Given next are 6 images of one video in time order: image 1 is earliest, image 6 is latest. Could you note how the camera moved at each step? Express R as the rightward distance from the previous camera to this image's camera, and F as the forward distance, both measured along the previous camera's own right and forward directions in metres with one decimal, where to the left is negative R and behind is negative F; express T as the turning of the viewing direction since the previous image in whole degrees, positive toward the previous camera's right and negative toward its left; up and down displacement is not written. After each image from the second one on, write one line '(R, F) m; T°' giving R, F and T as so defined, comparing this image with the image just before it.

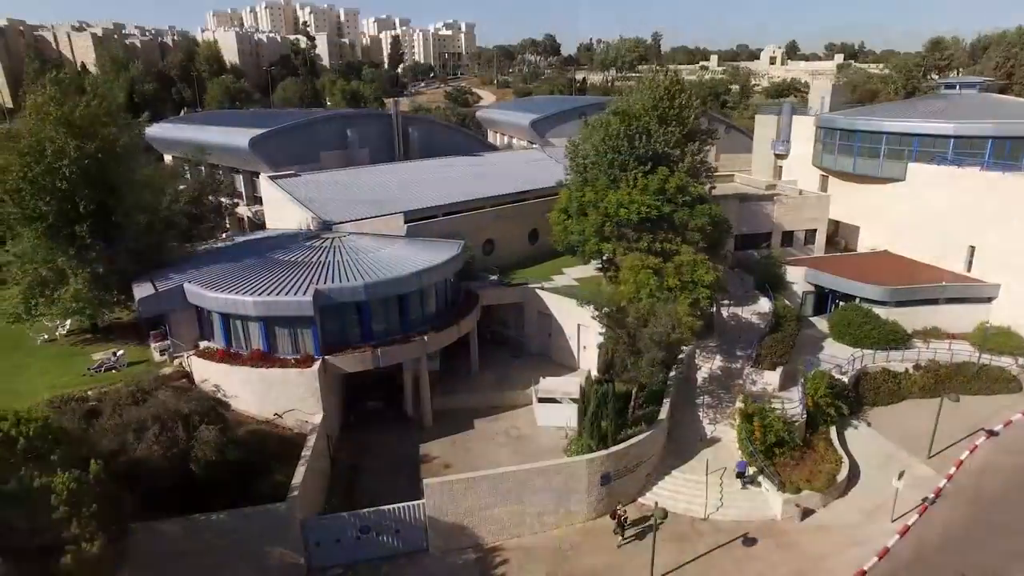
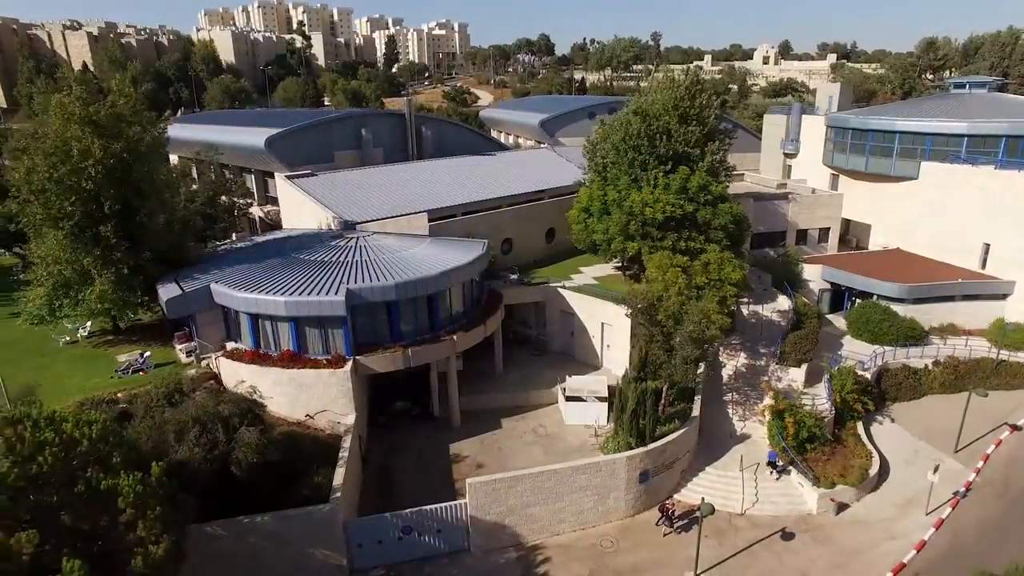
(-1.6, 0.0) m; +1°
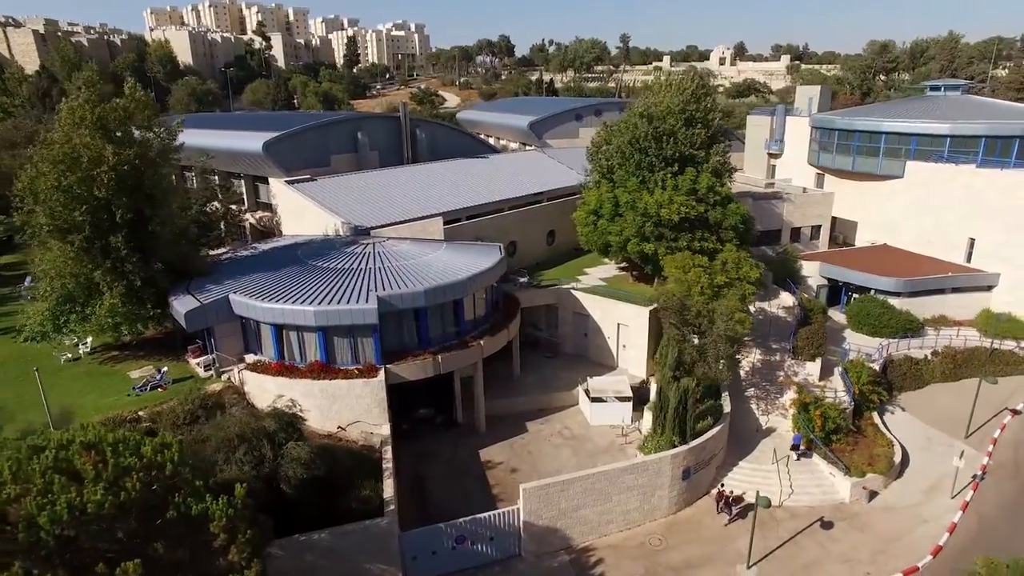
(-2.9, +0.1) m; +4°
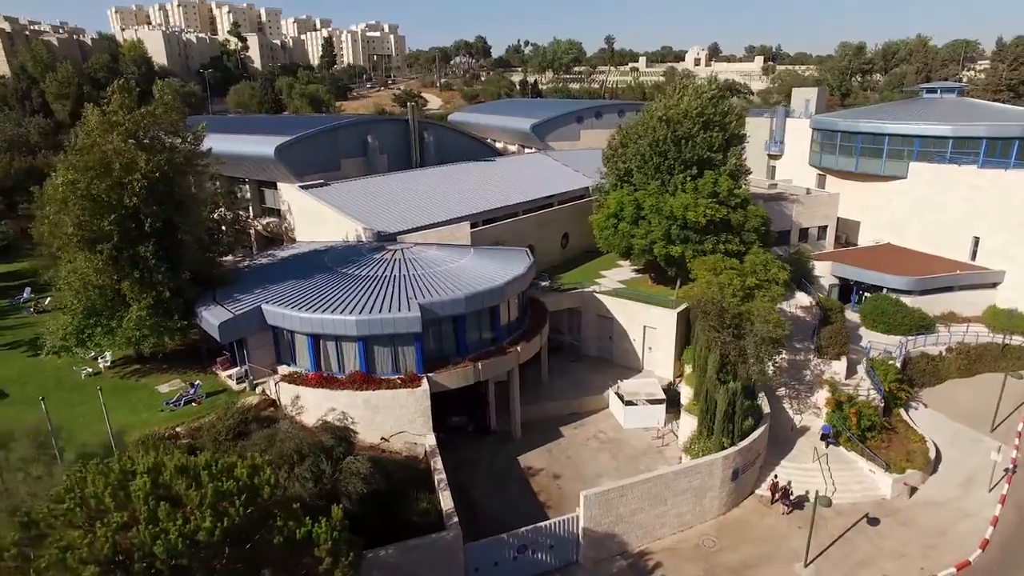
(-2.7, +0.2) m; +3°
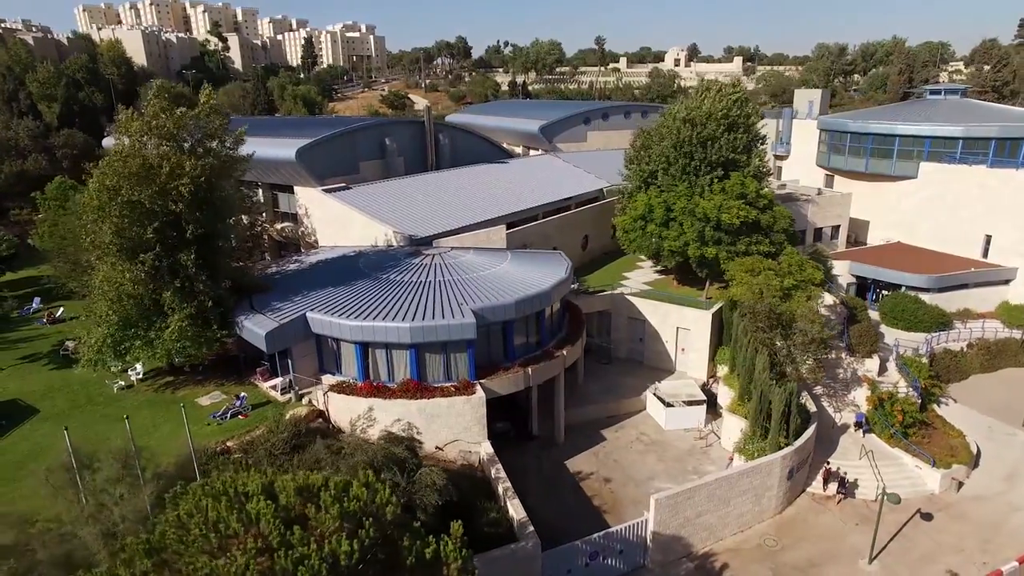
(-2.9, +0.3) m; +3°
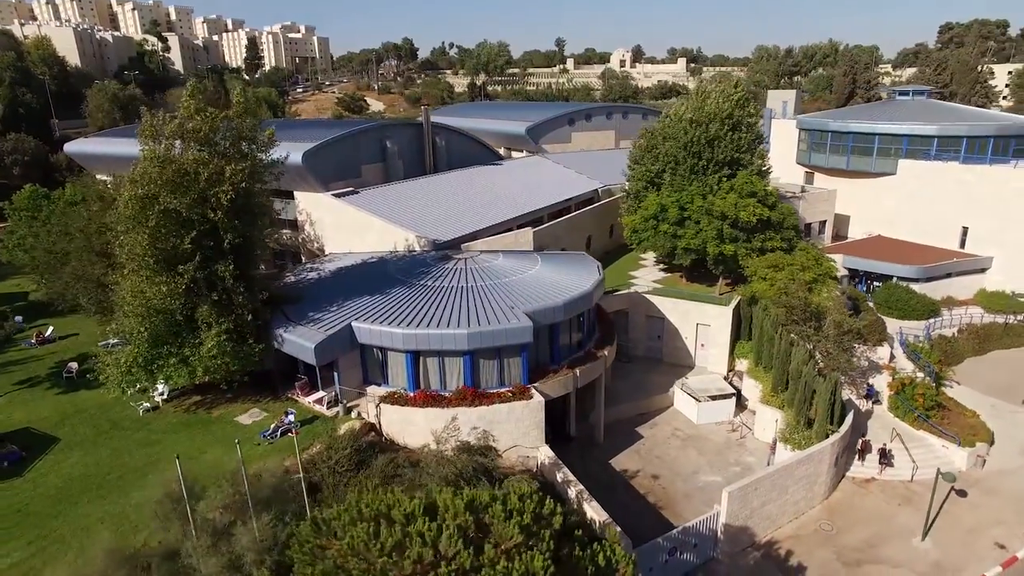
(-4.0, +0.4) m; +6°
